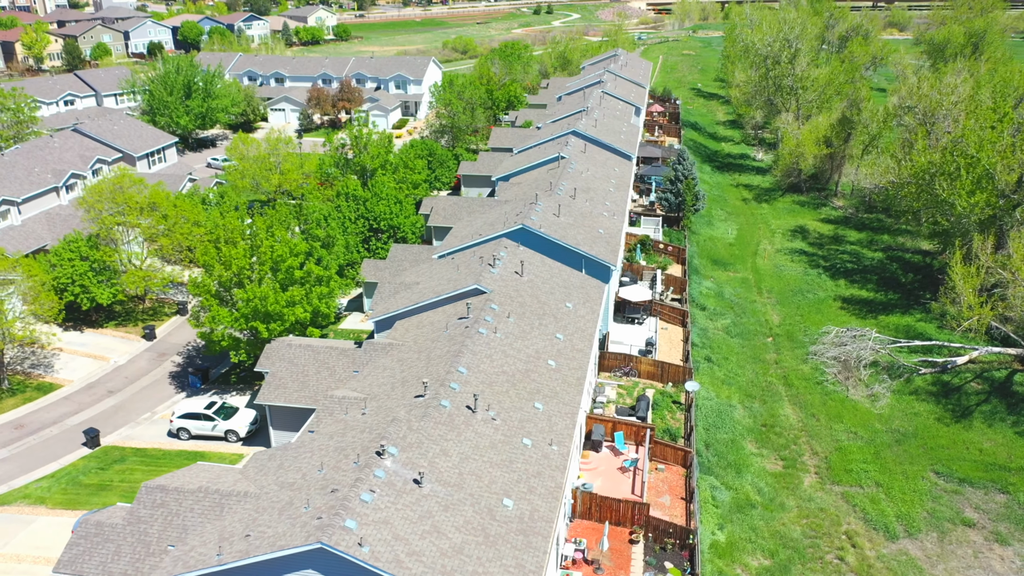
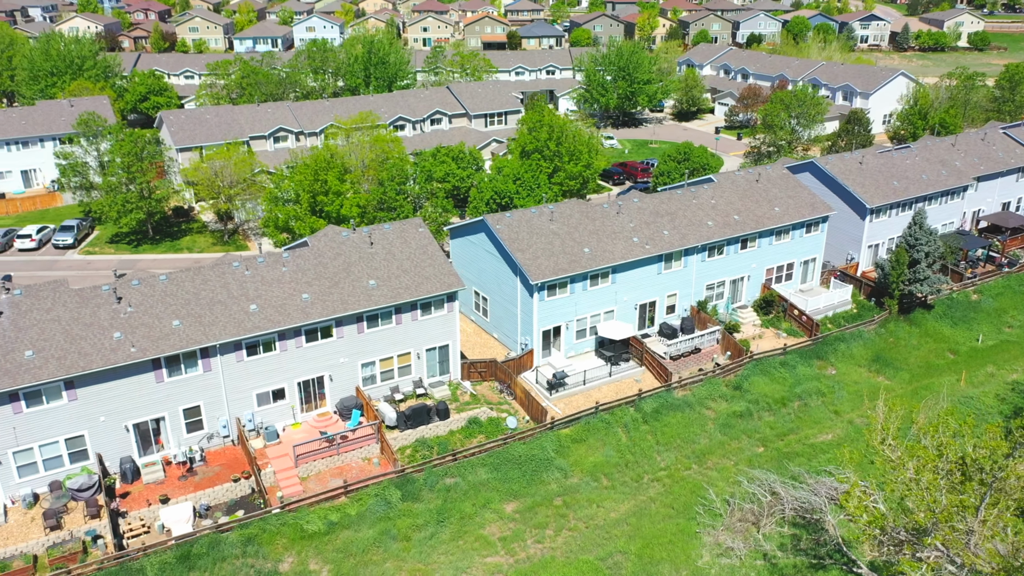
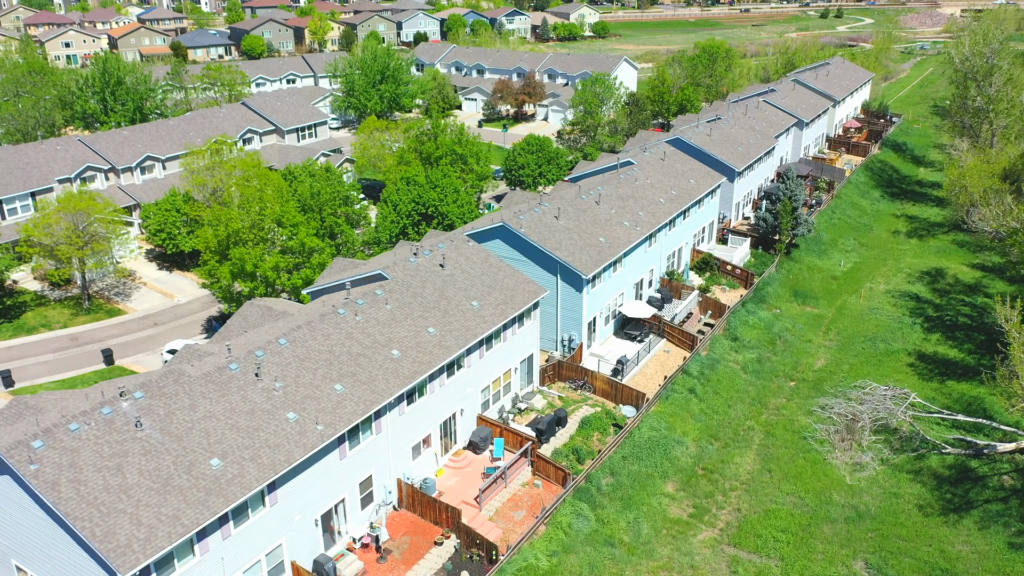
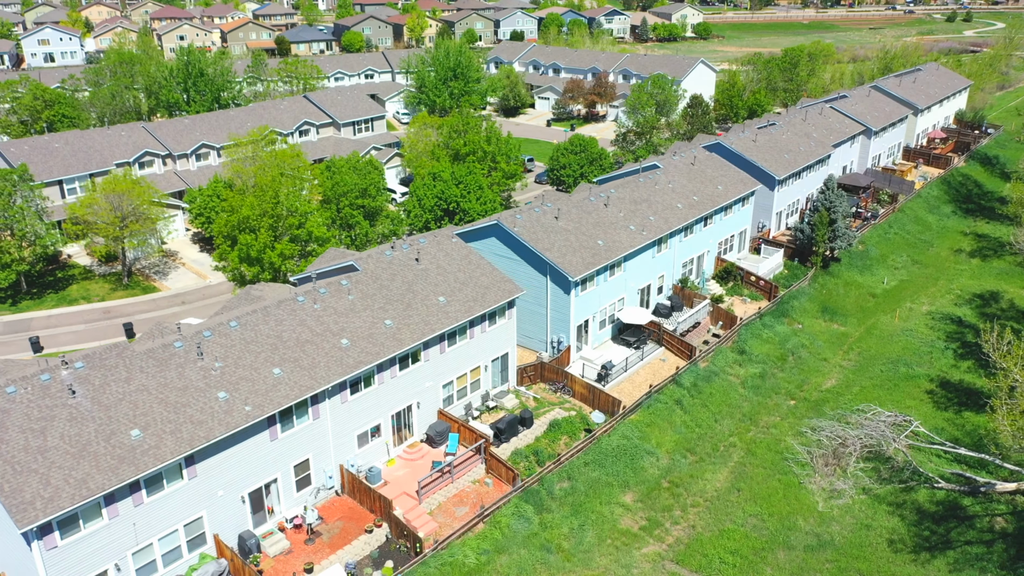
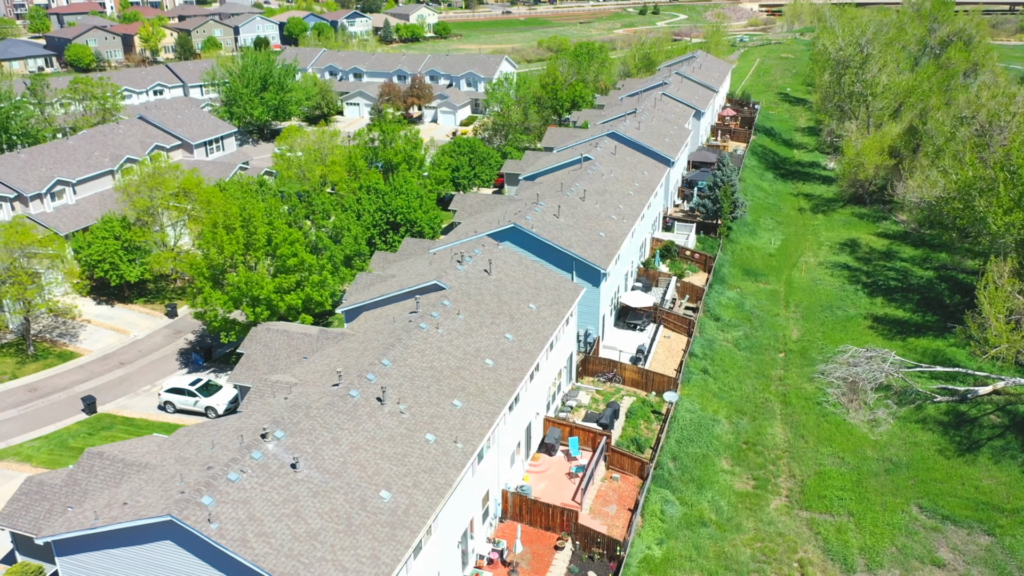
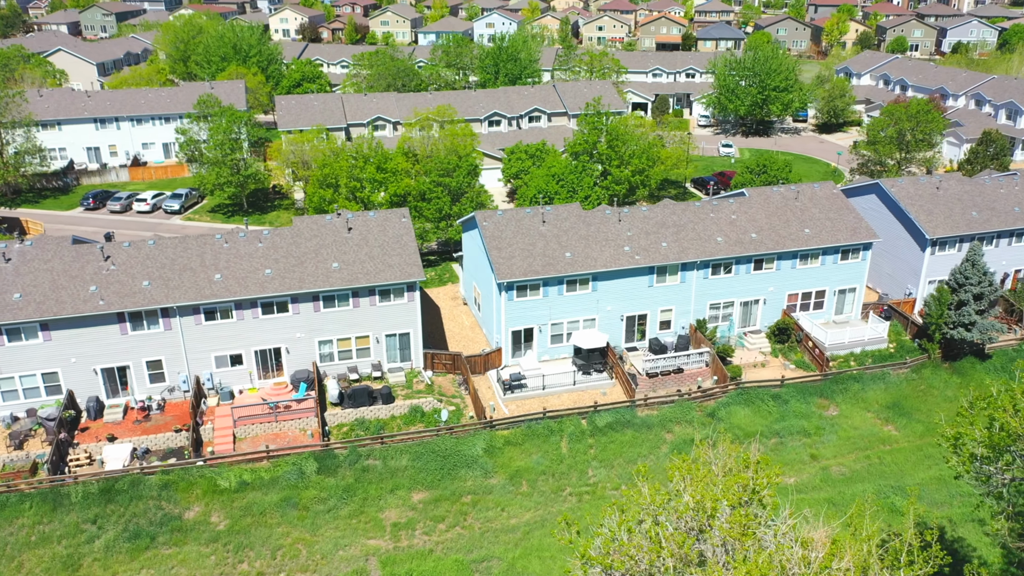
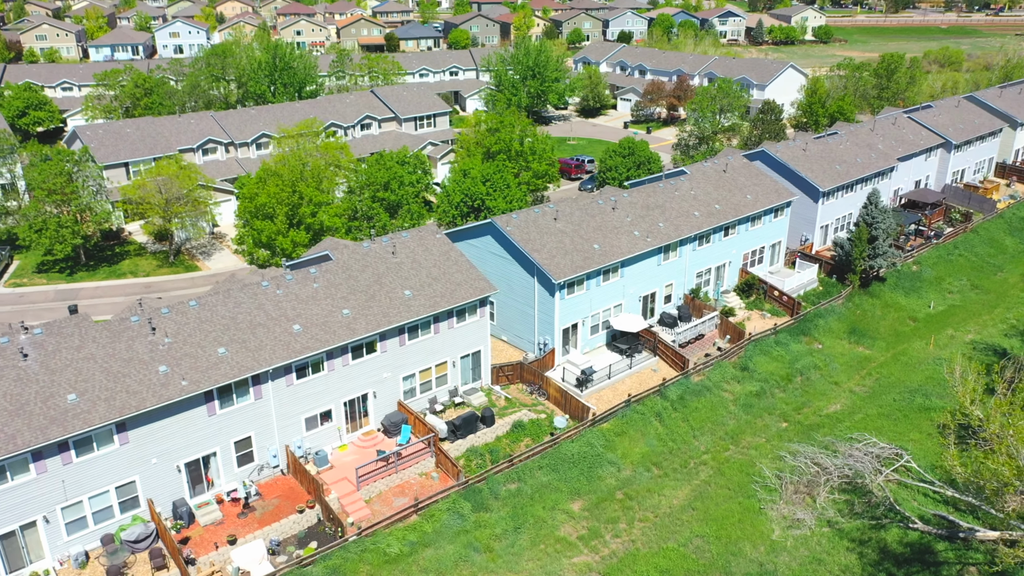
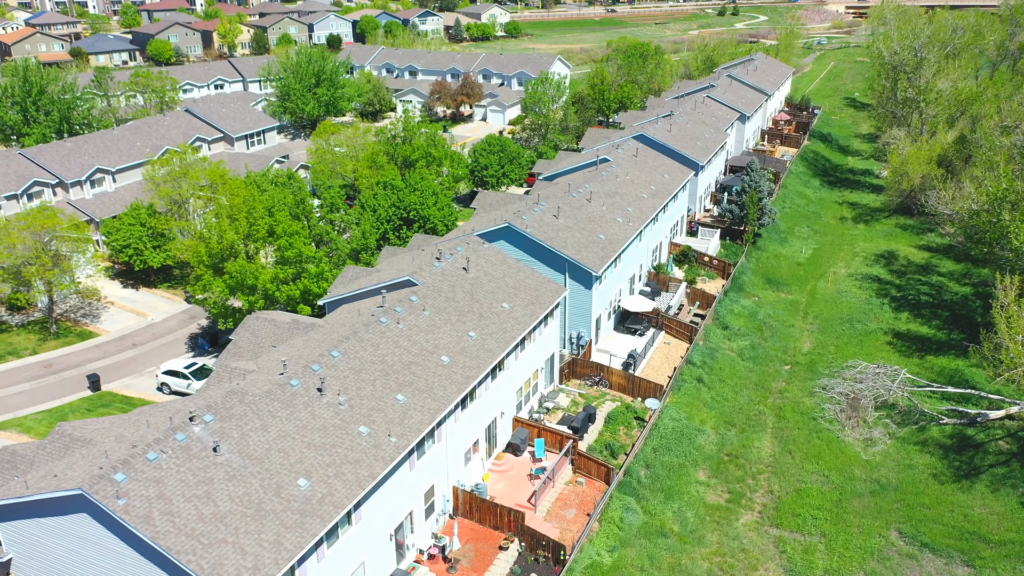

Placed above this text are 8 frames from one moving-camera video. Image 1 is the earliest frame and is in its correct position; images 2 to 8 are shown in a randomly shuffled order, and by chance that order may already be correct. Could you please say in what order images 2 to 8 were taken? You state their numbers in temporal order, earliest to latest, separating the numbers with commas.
5, 8, 3, 4, 7, 2, 6
